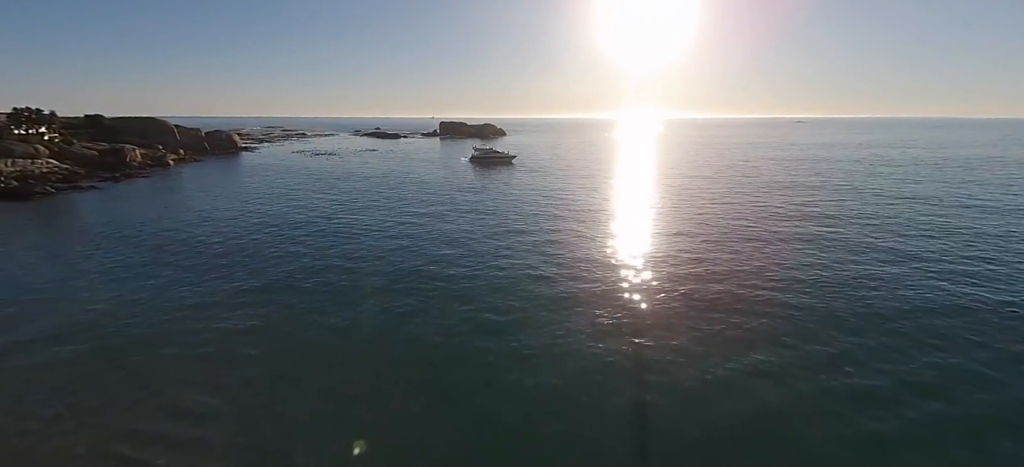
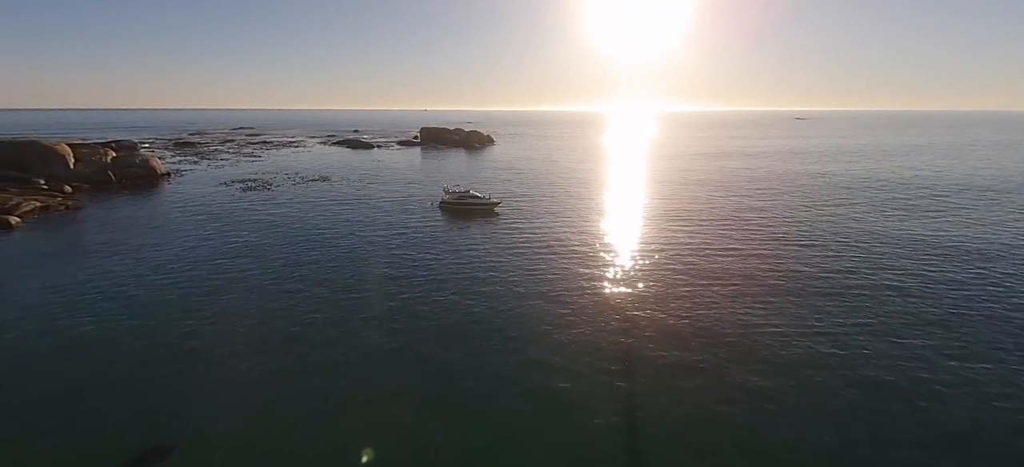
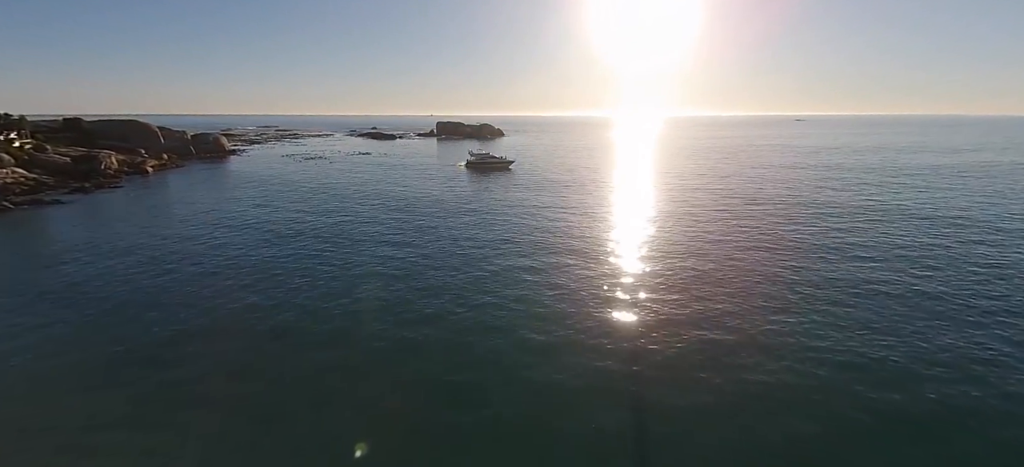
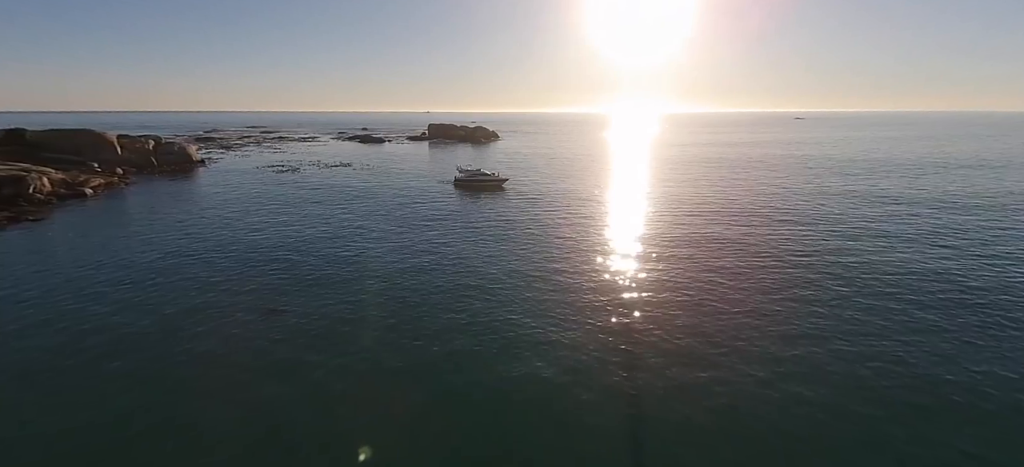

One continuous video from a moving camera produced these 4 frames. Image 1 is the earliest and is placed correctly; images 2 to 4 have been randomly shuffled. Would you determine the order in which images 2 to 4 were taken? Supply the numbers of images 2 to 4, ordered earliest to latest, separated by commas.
3, 4, 2
